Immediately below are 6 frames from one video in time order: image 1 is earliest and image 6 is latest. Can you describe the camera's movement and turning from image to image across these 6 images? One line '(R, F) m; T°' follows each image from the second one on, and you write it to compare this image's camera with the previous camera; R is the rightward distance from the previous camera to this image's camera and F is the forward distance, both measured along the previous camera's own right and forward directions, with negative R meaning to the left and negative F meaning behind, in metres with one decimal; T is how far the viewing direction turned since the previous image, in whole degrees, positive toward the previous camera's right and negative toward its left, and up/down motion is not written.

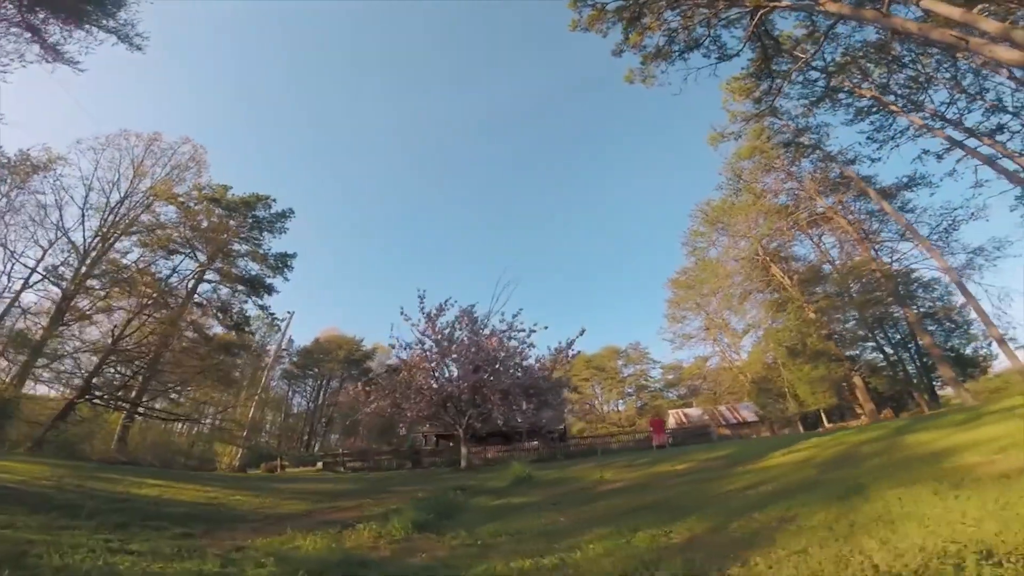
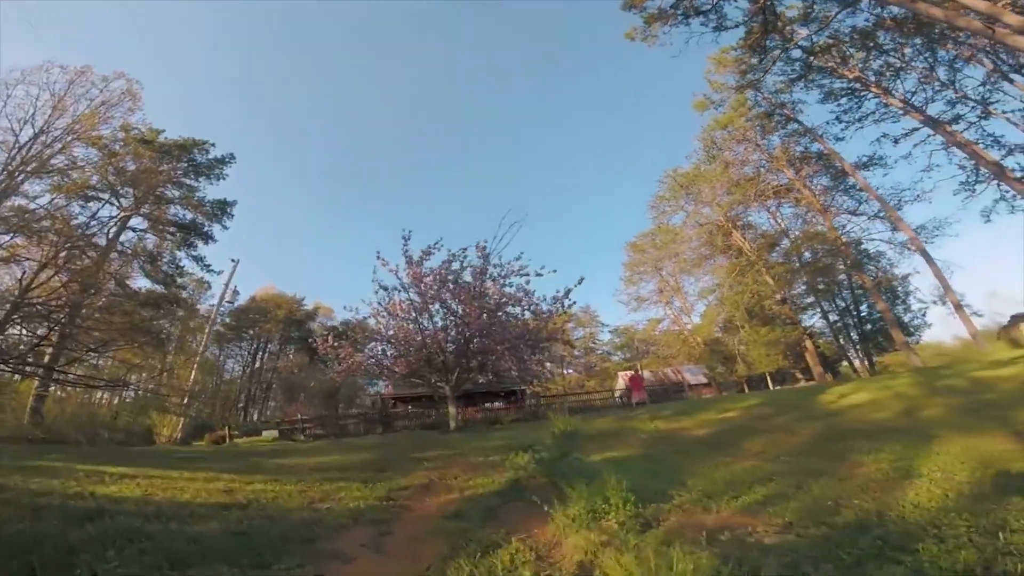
(-1.2, +1.7) m; +6°
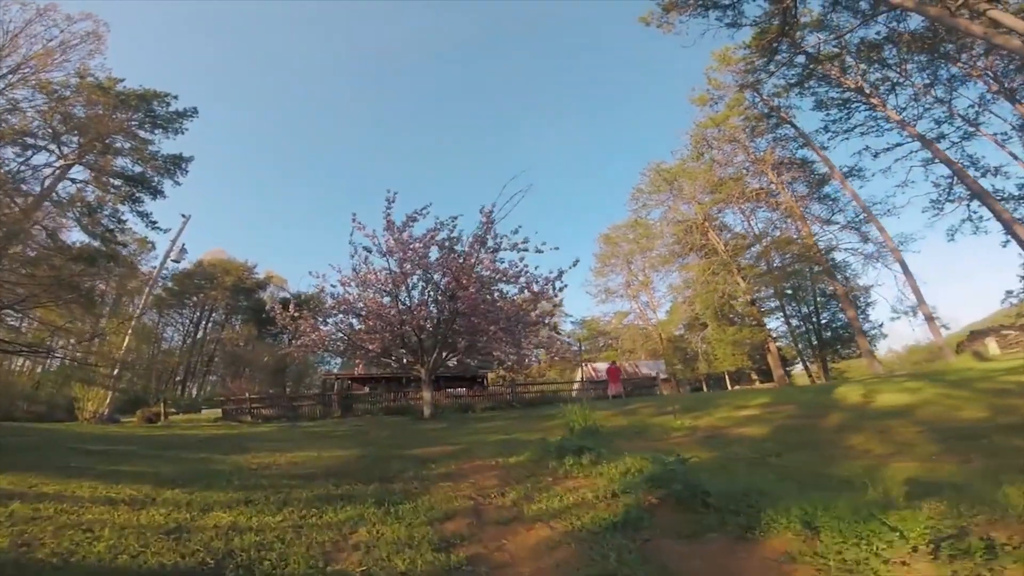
(-0.6, +1.3) m; +4°
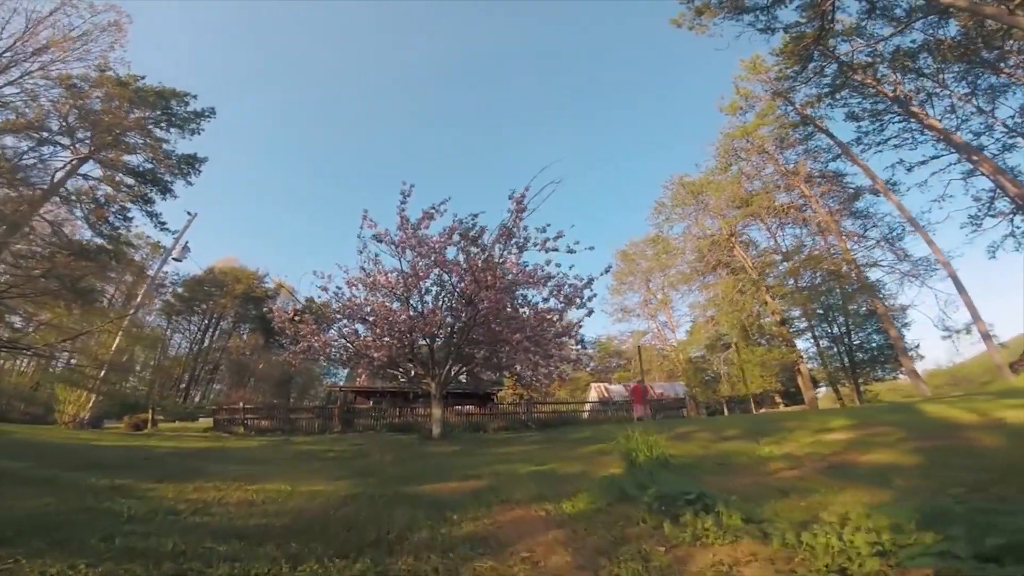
(-0.3, +1.4) m; -1°
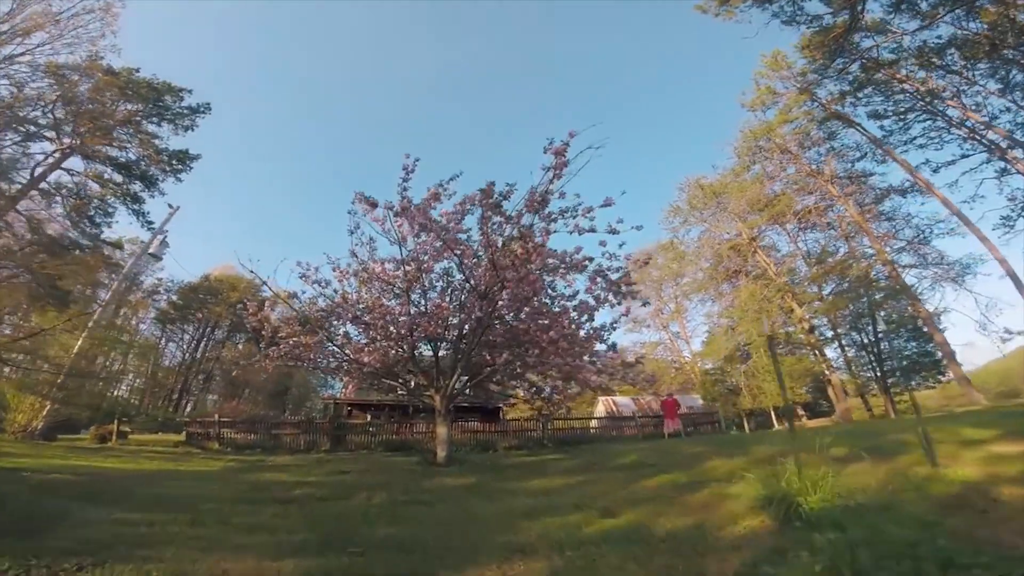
(-0.3, +1.9) m; 0°
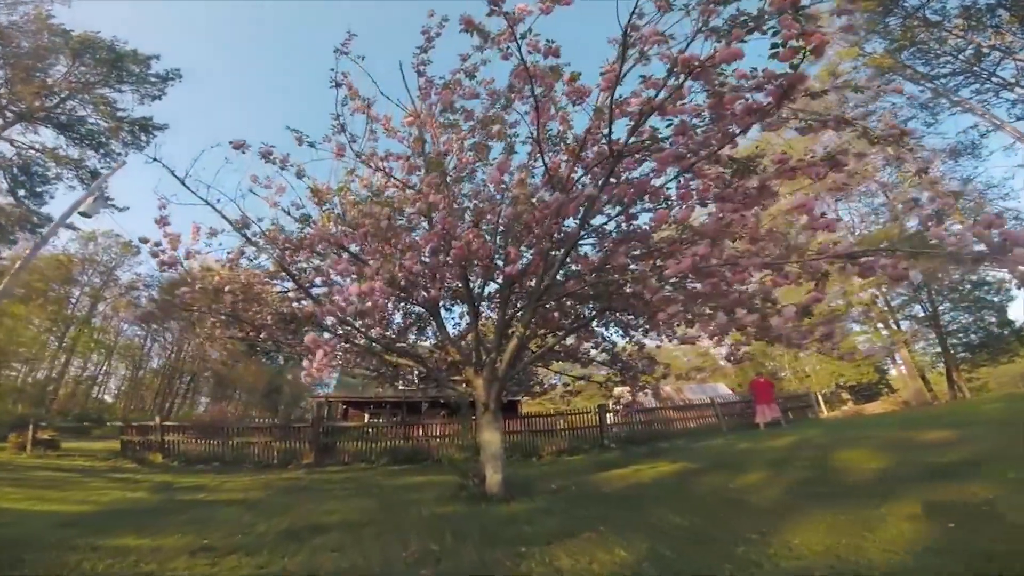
(-0.8, +3.6) m; 0°
